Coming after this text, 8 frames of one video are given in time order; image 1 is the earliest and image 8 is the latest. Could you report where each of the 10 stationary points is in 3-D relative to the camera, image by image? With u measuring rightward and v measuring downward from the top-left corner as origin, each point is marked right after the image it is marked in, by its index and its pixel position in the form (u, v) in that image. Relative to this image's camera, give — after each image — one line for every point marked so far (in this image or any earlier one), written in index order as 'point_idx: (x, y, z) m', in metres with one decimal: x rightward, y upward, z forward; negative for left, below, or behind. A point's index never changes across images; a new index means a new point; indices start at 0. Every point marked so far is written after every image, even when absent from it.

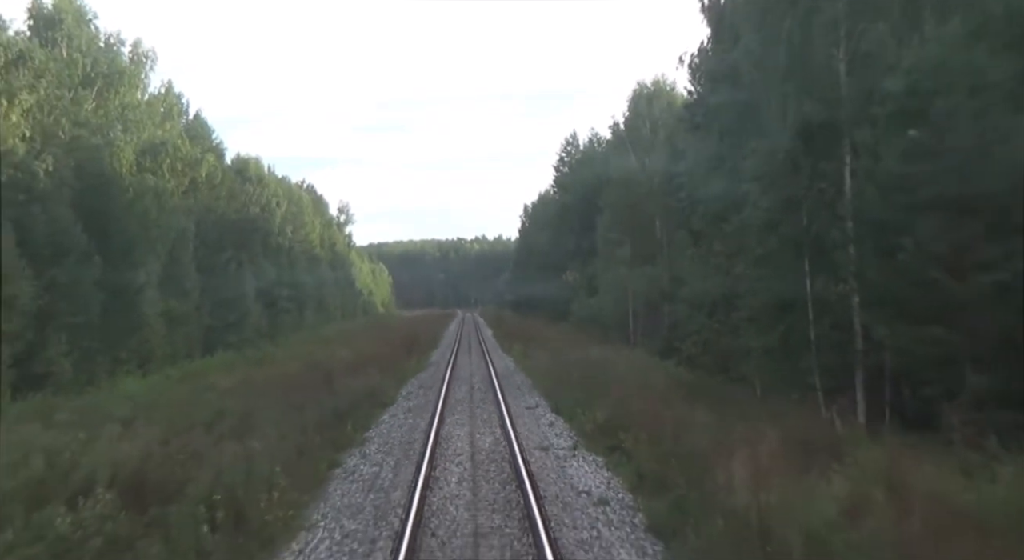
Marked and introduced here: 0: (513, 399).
0: (0.0, -4.0, +20.0) m
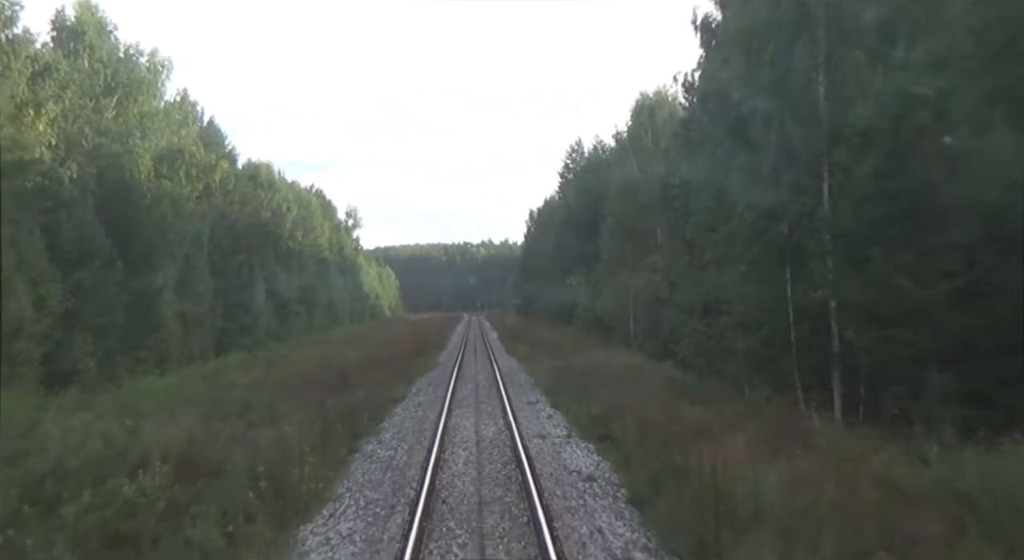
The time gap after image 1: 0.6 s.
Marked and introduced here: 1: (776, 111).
0: (+0.1, -4.1, +21.3) m
1: (+8.4, +5.4, +18.8) m
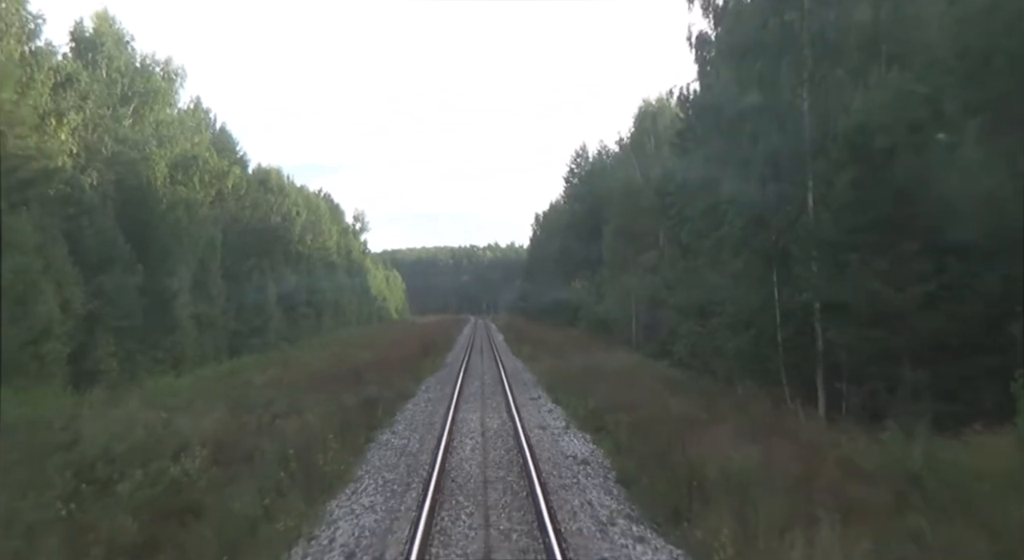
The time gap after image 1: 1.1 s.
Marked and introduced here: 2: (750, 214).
0: (+0.3, -4.3, +22.4) m
1: (+8.6, +5.3, +19.9) m
2: (+8.1, +2.2, +20.0) m
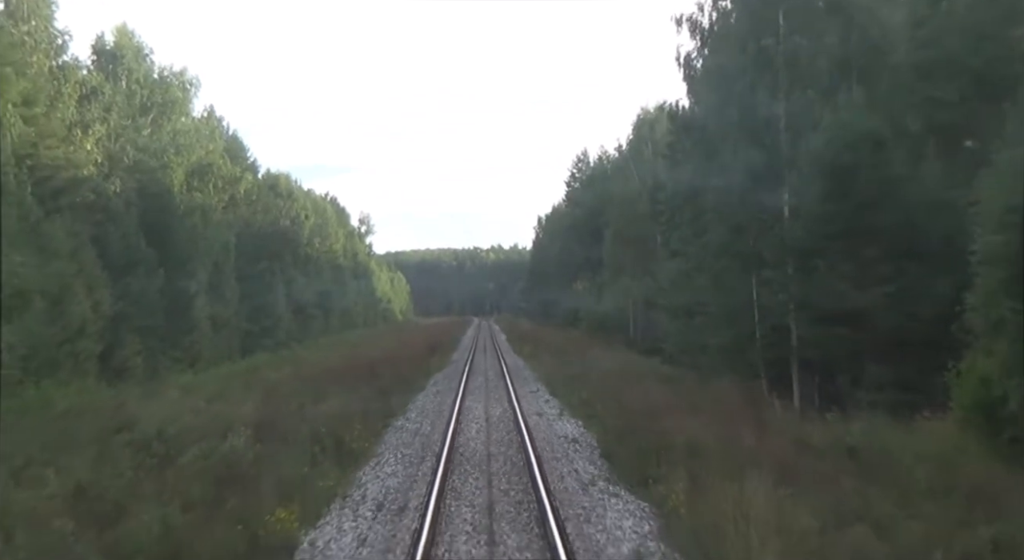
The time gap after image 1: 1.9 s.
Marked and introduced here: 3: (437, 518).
0: (+0.3, -4.4, +24.2) m
1: (+8.6, +5.2, +21.6) m
2: (+8.1, +2.1, +21.8) m
3: (-1.1, -3.6, +9.0) m
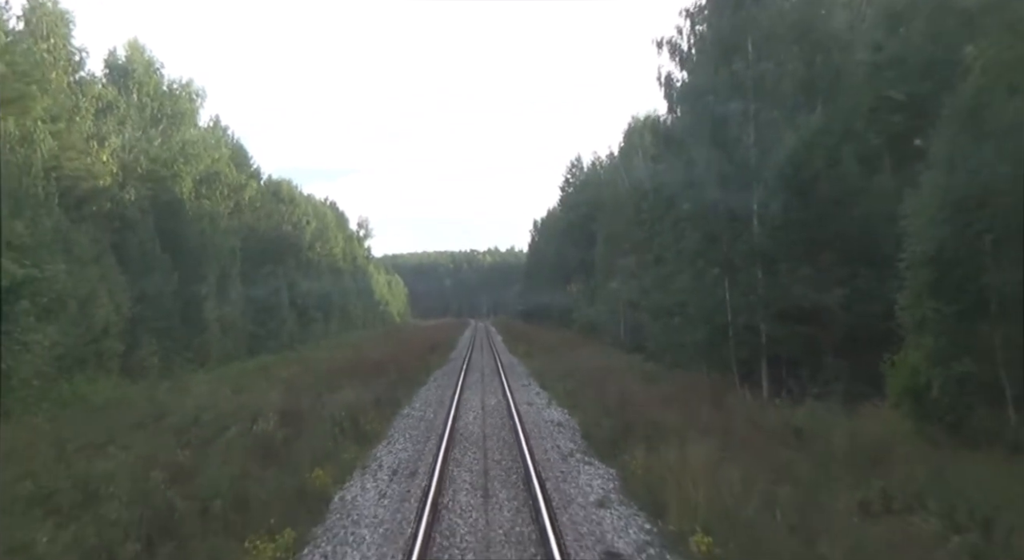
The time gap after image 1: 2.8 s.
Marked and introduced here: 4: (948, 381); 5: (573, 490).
0: (+0.1, -4.5, +26.2) m
1: (+8.3, +5.1, +23.7) m
2: (+7.9, +2.0, +23.8) m
3: (-1.3, -3.7, +11.0) m
4: (+11.1, -2.6, +14.9) m
5: (+1.1, -3.6, +10.2) m
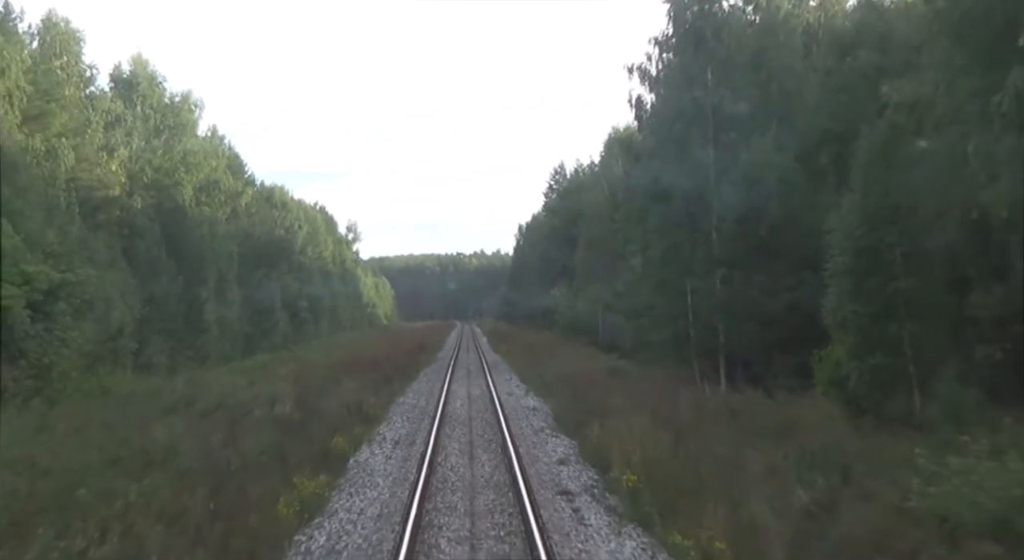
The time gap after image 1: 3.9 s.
0: (-0.7, -4.8, +28.9) m
1: (+7.6, +4.8, +26.6) m
2: (+7.2, +1.8, +26.7) m
3: (-1.7, -3.8, +13.6) m
4: (+10.6, -2.8, +17.8) m
5: (+0.6, -3.8, +12.9) m
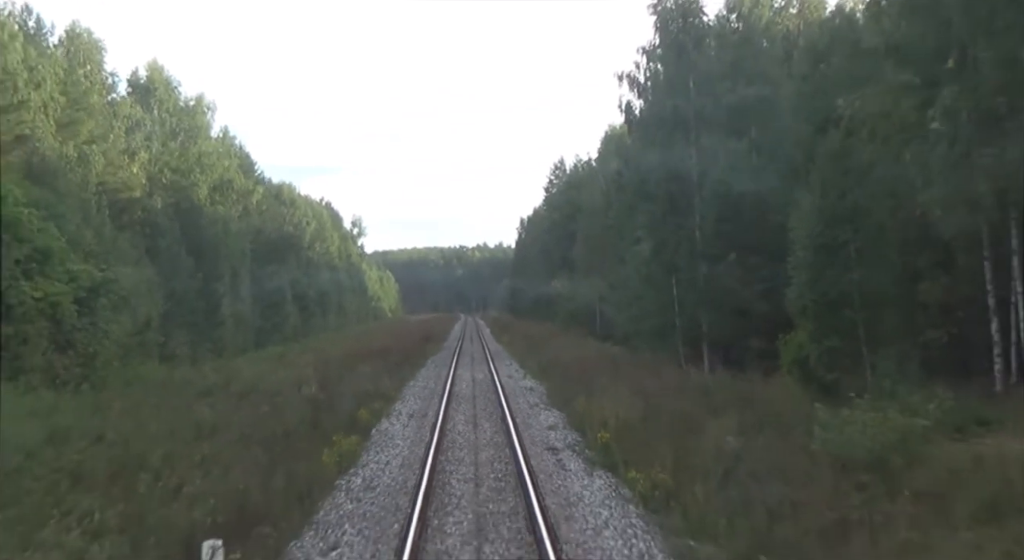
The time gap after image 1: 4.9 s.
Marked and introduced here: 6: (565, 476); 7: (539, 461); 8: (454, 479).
0: (-0.7, -4.5, +31.2) m
1: (+7.6, +5.2, +28.7) m
2: (+7.1, +2.1, +28.9) m
3: (-1.8, -3.7, +15.9) m
4: (+10.5, -2.5, +20.0) m
5: (+0.6, -3.7, +15.2) m
6: (+0.9, -3.5, +10.4) m
7: (+0.5, -3.5, +11.5) m
8: (-1.0, -3.6, +10.6) m
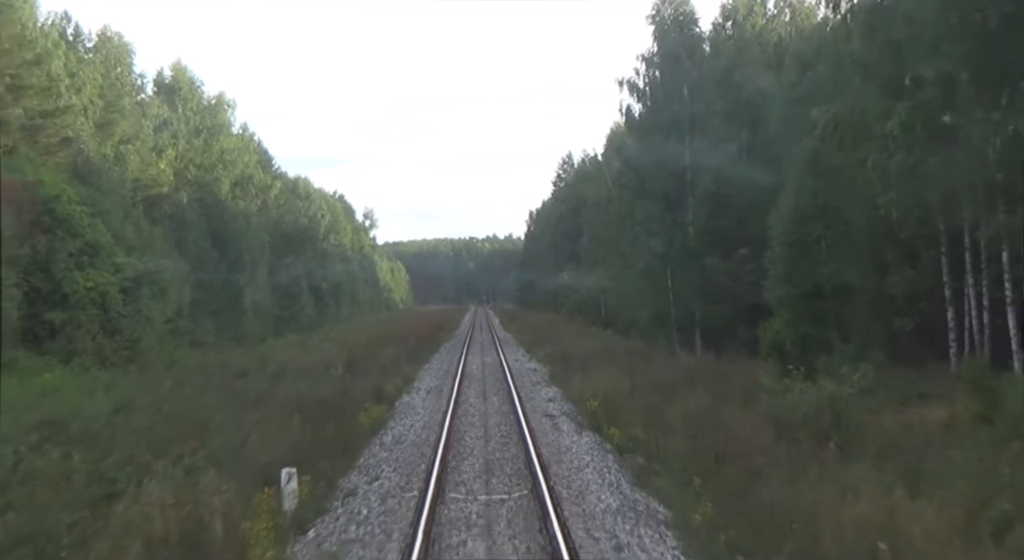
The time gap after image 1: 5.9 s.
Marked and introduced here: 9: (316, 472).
0: (-0.3, -4.0, +33.5) m
1: (+7.9, +5.6, +30.7) m
2: (+7.5, +2.5, +30.9) m
3: (-1.7, -3.5, +18.2) m
4: (+10.7, -2.2, +22.1) m
5: (+0.7, -3.5, +17.5) m
6: (+1.0, -3.3, +12.7) m
7: (+0.6, -3.4, +13.7) m
8: (-1.0, -3.4, +12.9) m
9: (-3.4, -3.3, +10.2) m
